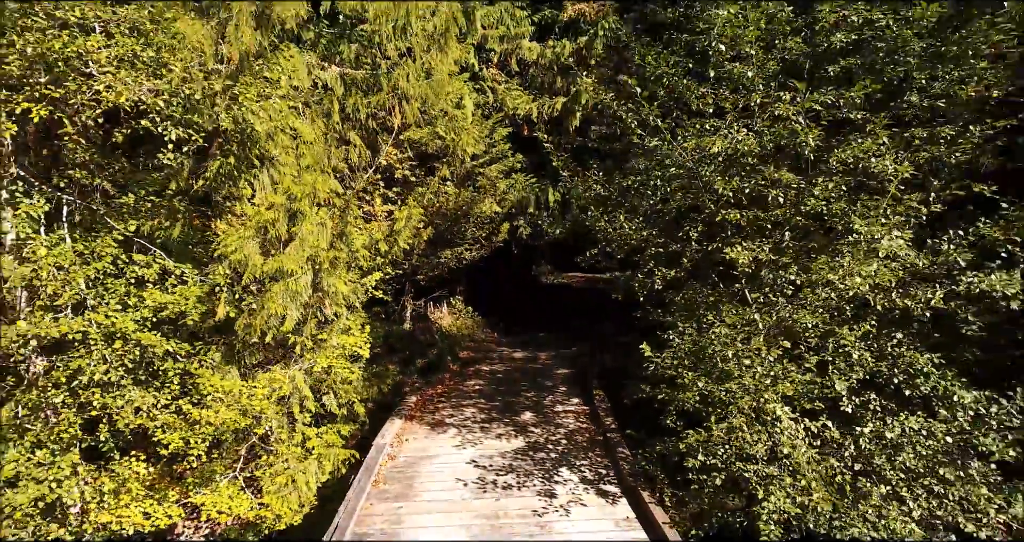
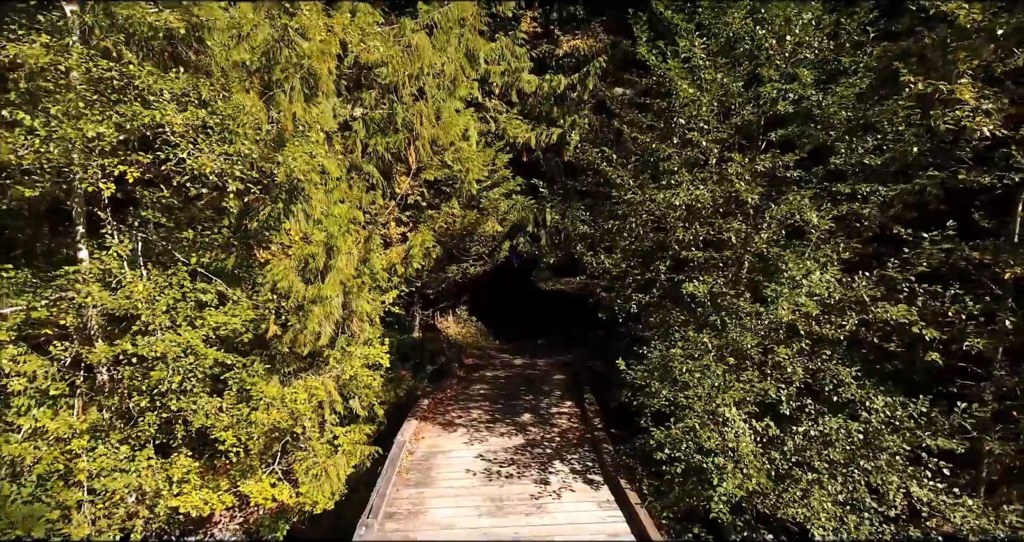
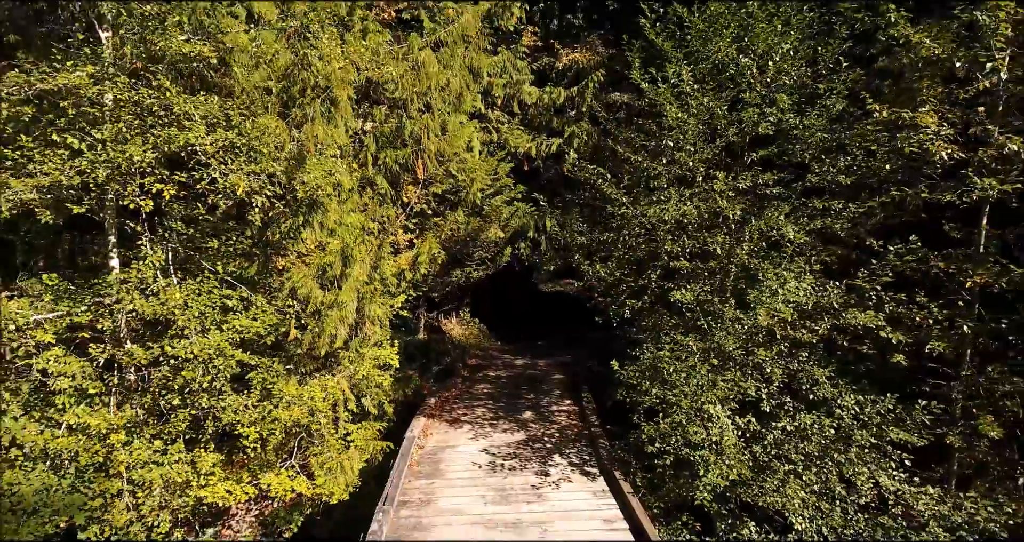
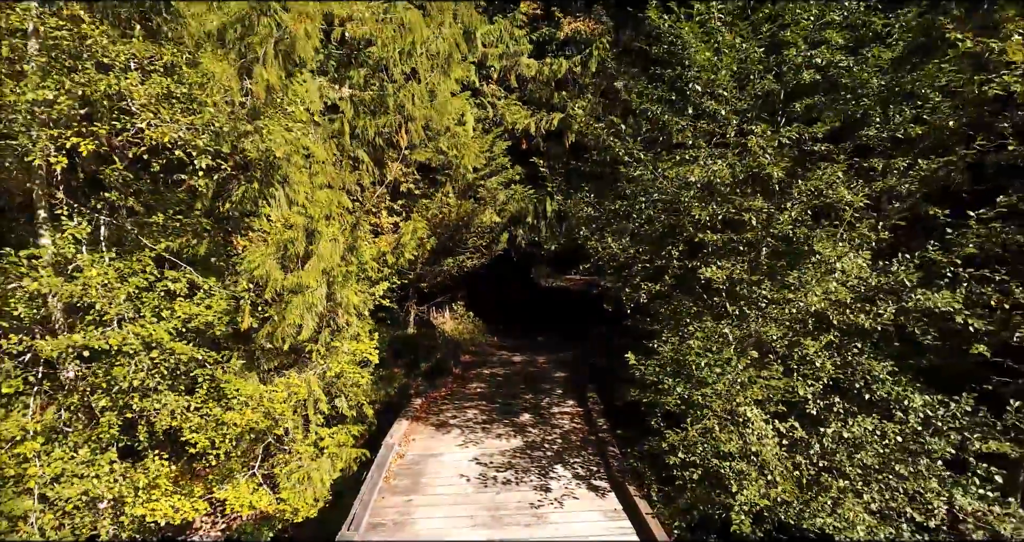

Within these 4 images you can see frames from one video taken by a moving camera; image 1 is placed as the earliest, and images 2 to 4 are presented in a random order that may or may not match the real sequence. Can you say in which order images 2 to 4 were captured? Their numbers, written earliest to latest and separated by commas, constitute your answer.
4, 2, 3
